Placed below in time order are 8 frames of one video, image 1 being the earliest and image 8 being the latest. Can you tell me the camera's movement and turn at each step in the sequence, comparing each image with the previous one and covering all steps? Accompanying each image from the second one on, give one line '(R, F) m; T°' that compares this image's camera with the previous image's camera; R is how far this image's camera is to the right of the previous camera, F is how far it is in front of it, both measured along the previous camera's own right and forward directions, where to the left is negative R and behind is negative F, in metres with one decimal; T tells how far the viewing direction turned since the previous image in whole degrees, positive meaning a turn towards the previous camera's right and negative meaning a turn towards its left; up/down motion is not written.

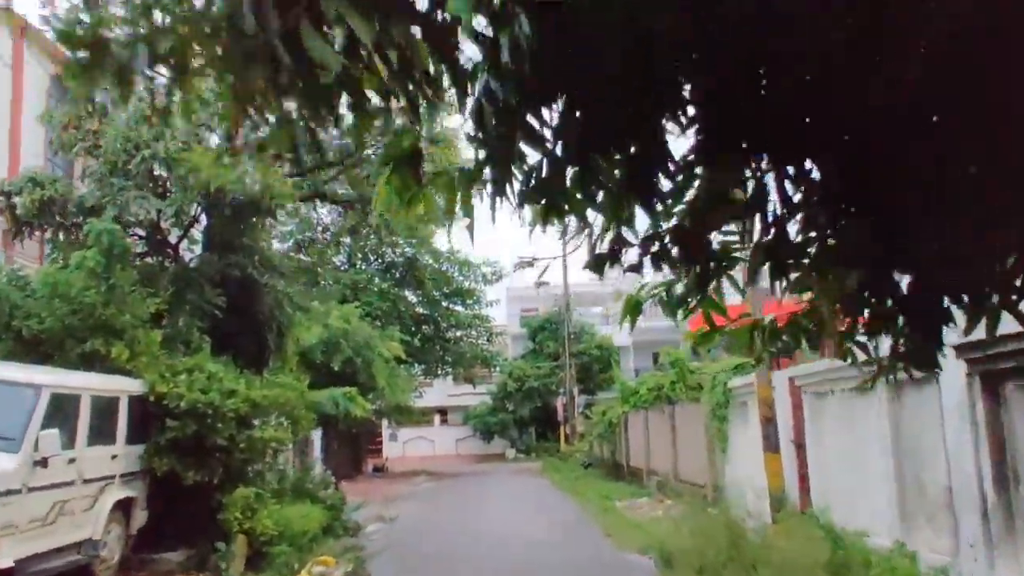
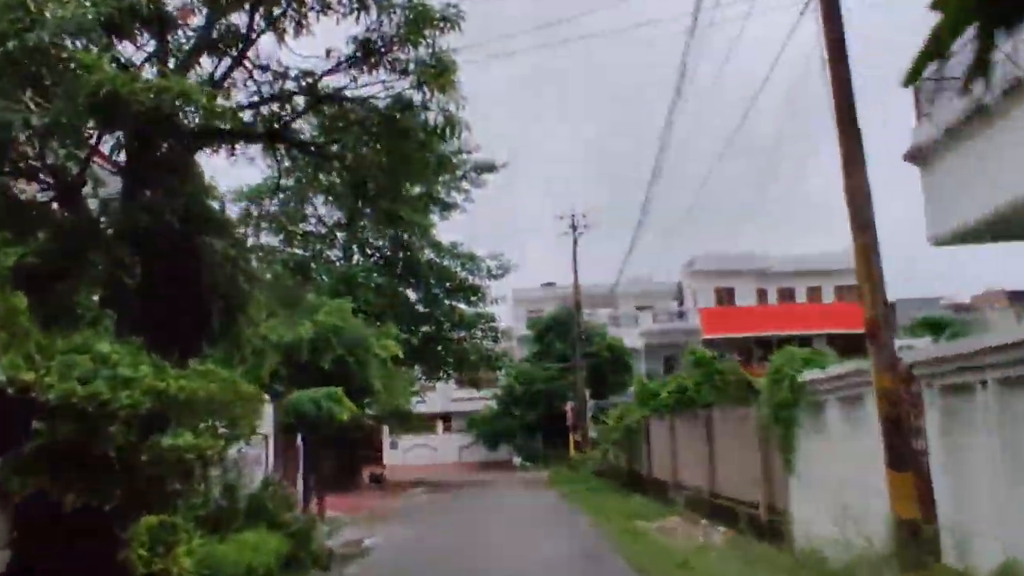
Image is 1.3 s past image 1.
(-0.1, +2.4) m; 0°
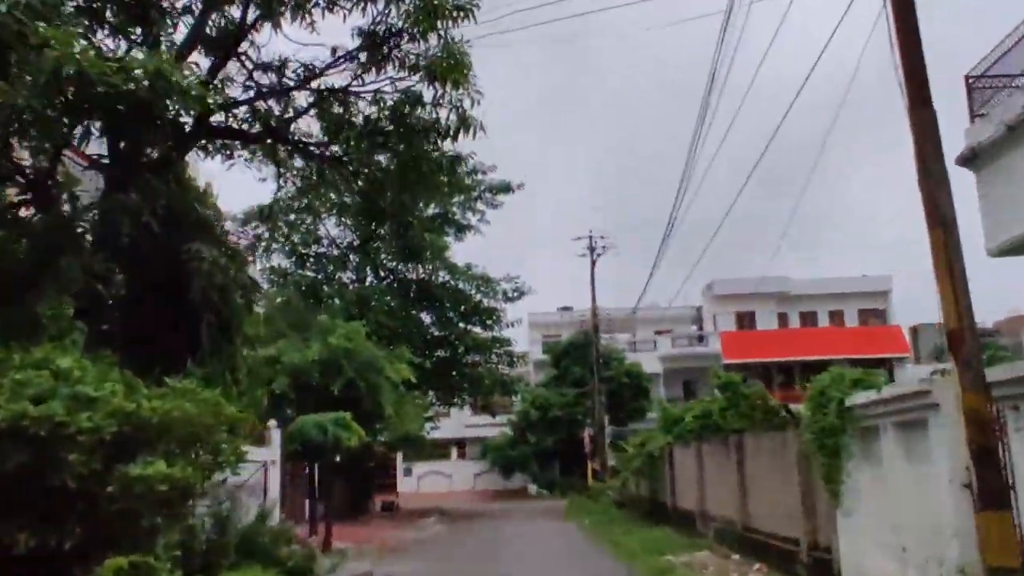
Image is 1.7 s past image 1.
(0.0, +0.8) m; -1°
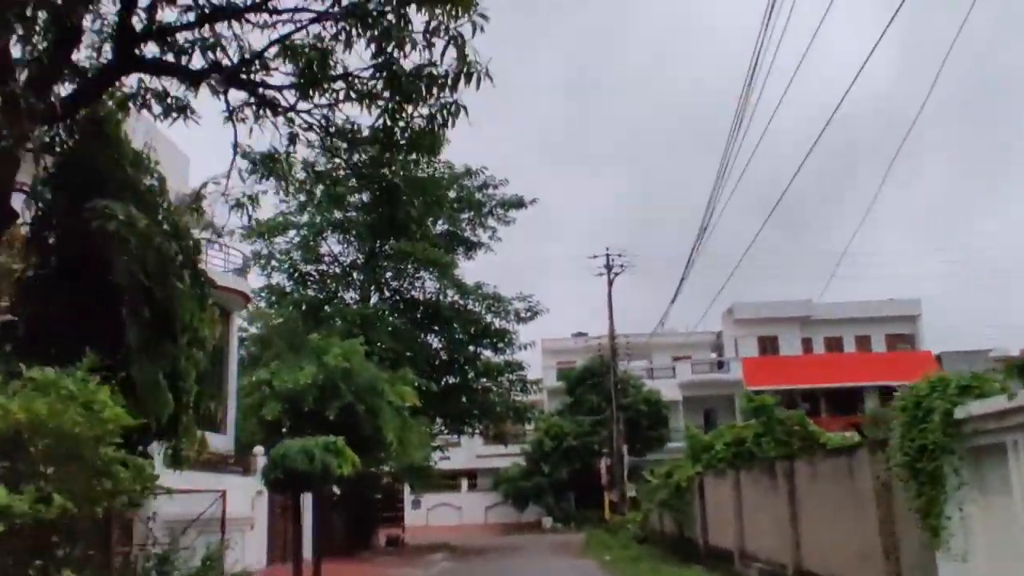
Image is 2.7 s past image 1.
(0.0, +1.7) m; -1°
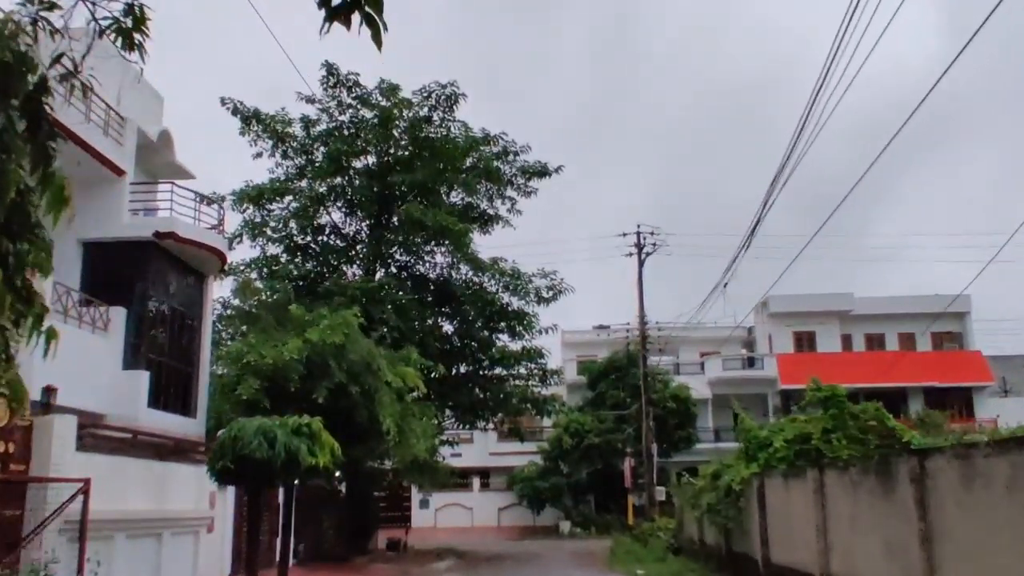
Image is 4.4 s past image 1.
(-0.1, +3.0) m; -1°
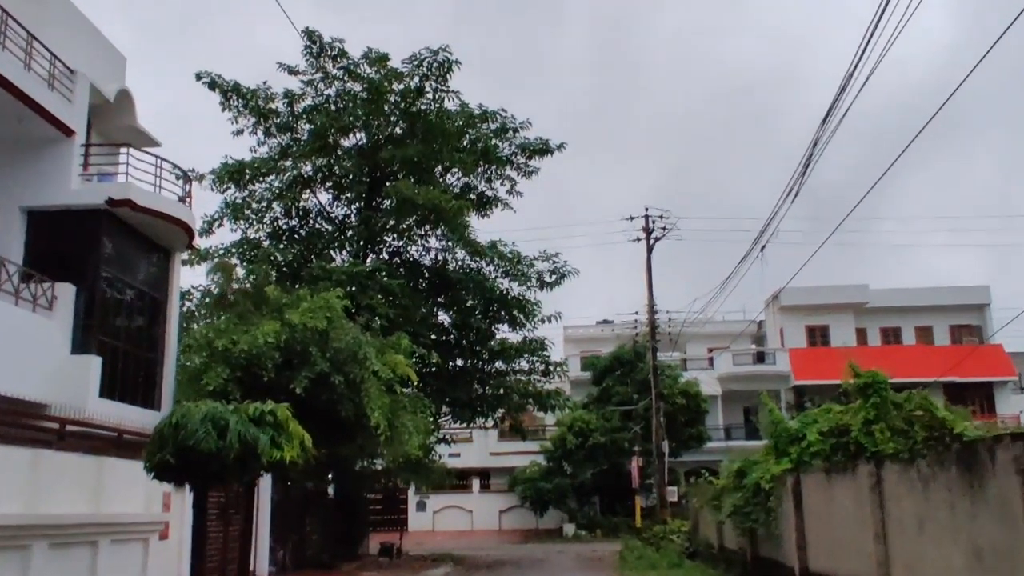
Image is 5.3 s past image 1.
(0.0, +1.7) m; 0°
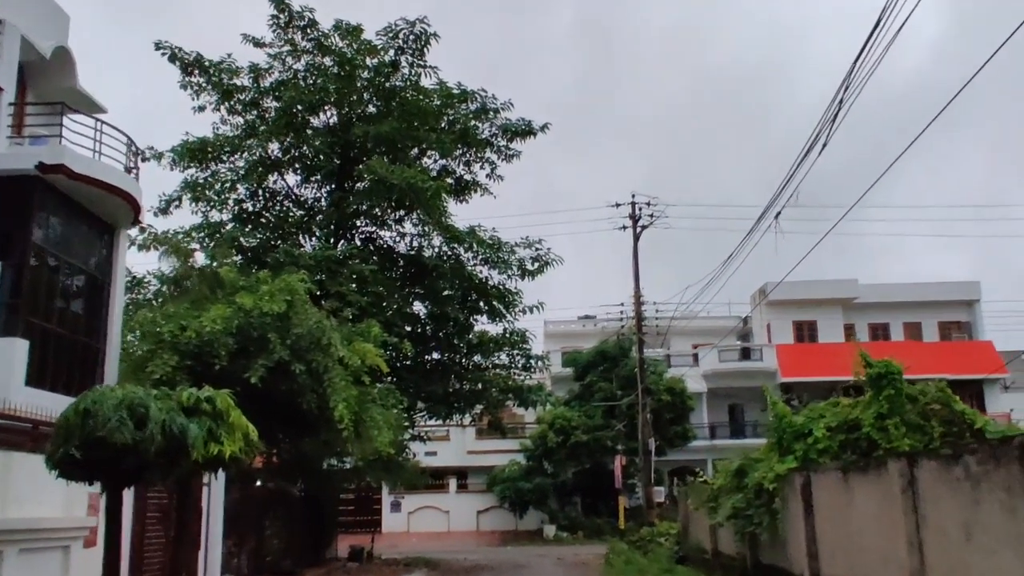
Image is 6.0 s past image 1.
(0.0, +1.3) m; +1°
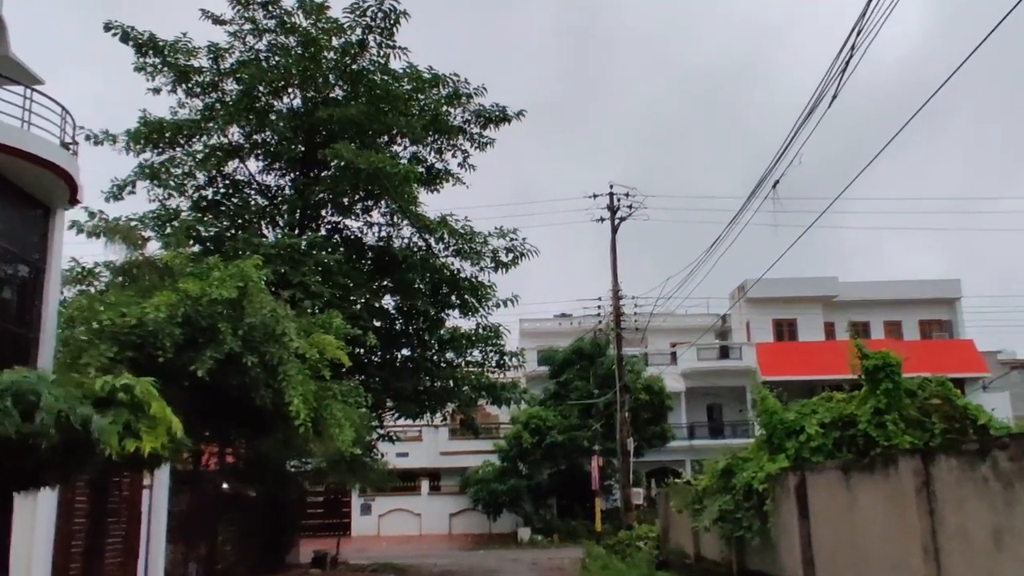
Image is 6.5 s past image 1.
(+0.1, +1.0) m; +1°
